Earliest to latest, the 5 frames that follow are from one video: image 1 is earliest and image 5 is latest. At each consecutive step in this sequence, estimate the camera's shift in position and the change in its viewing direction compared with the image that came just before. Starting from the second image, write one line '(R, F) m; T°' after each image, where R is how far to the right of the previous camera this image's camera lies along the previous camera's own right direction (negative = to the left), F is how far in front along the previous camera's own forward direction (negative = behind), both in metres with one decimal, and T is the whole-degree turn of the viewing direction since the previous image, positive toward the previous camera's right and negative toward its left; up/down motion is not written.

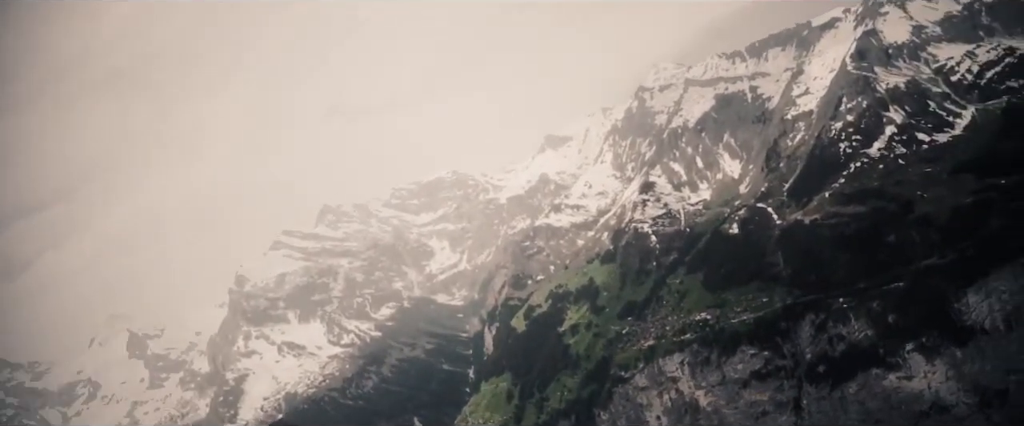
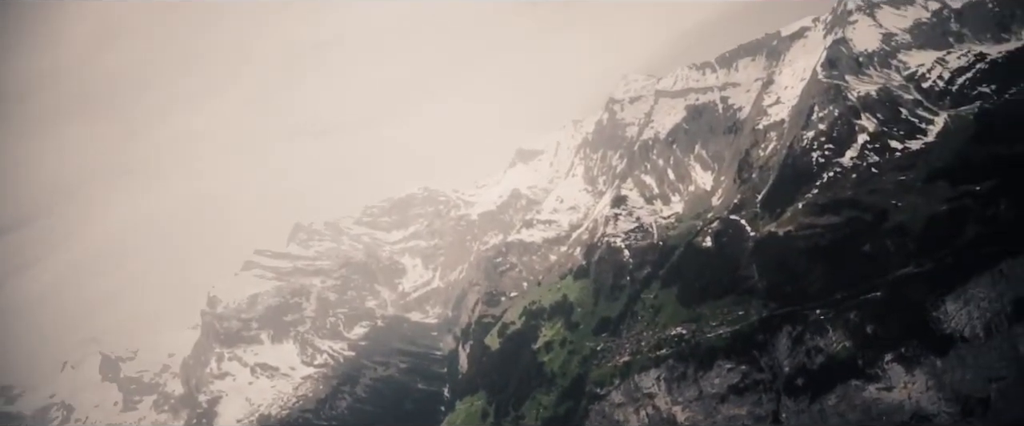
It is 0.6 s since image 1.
(+0.8, +3.5) m; +1°
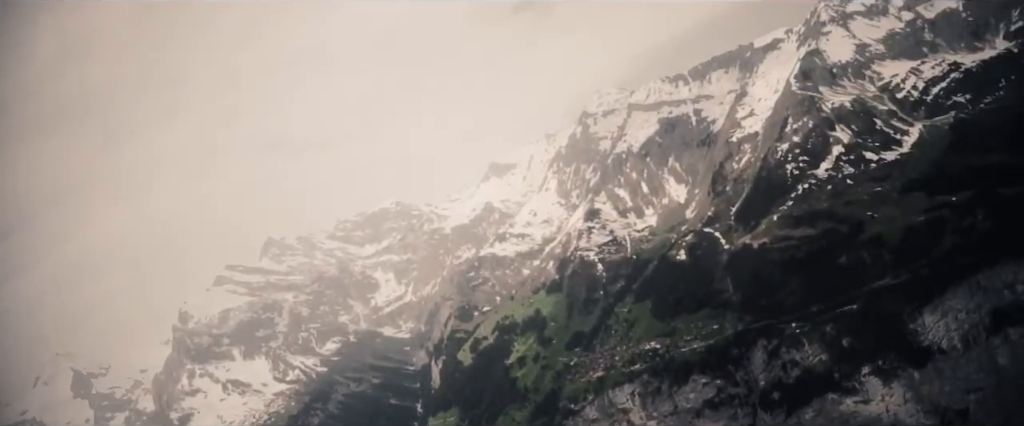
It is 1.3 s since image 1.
(+0.8, +3.3) m; +1°
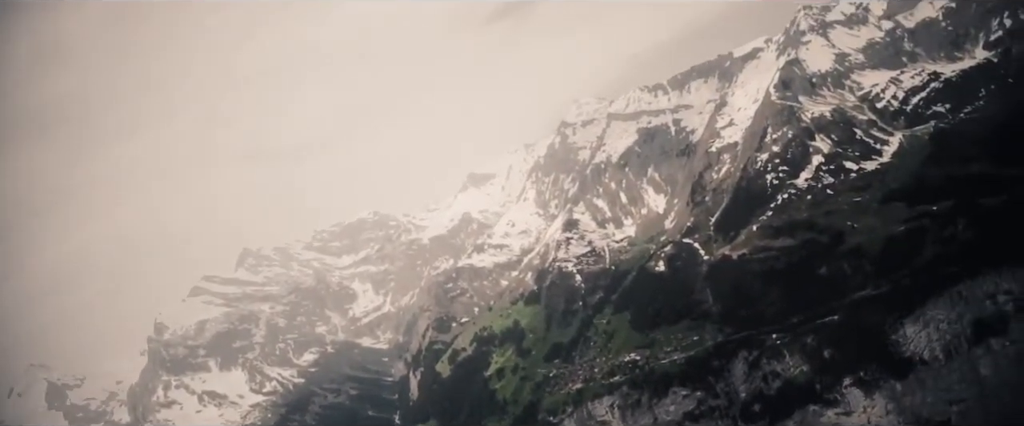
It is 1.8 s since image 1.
(+0.2, +2.2) m; +1°
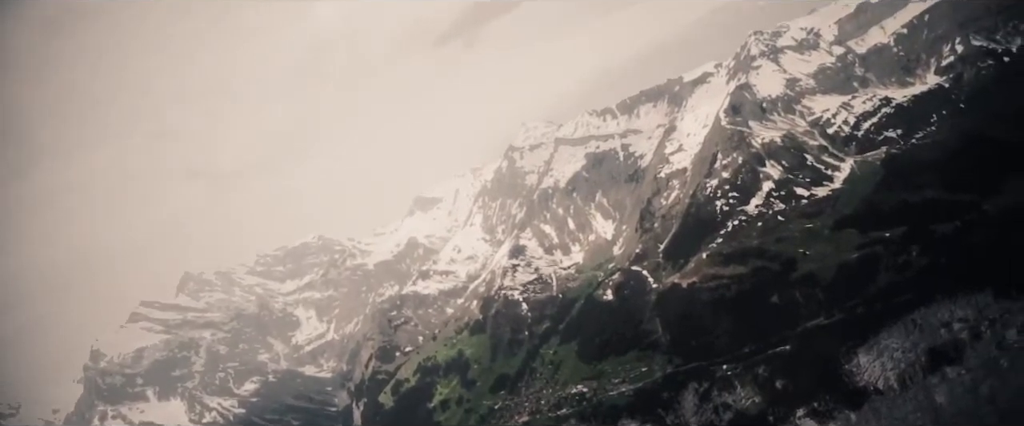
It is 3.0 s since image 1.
(+1.1, +6.6) m; +2°
